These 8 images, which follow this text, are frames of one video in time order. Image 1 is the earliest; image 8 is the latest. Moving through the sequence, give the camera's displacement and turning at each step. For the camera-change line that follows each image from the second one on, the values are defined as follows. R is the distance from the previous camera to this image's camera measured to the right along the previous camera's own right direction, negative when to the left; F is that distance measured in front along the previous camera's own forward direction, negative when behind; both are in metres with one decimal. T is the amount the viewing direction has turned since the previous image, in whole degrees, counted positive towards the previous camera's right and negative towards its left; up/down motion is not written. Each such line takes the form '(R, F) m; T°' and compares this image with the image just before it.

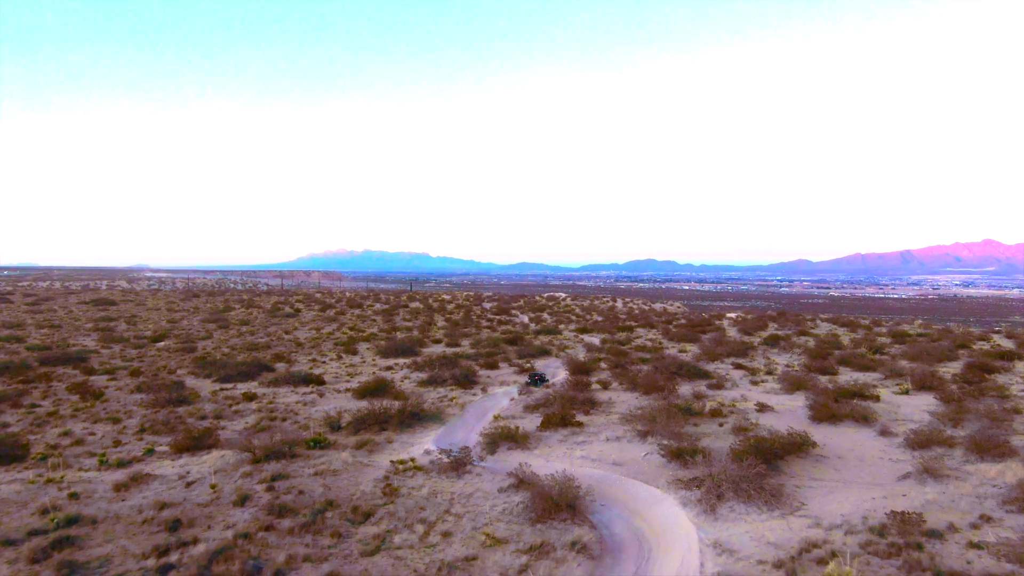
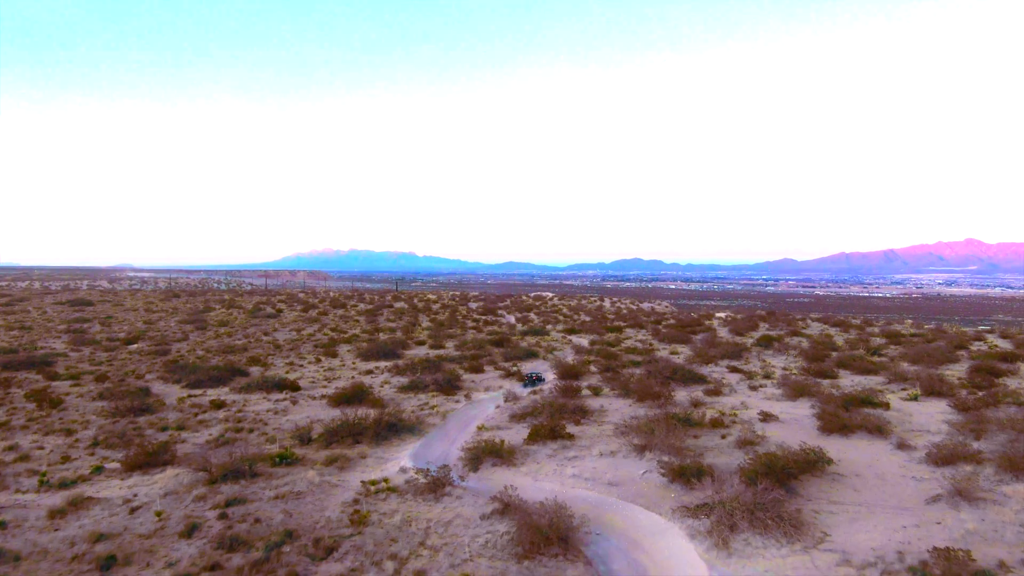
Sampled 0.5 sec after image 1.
(0.0, +0.8) m; +1°
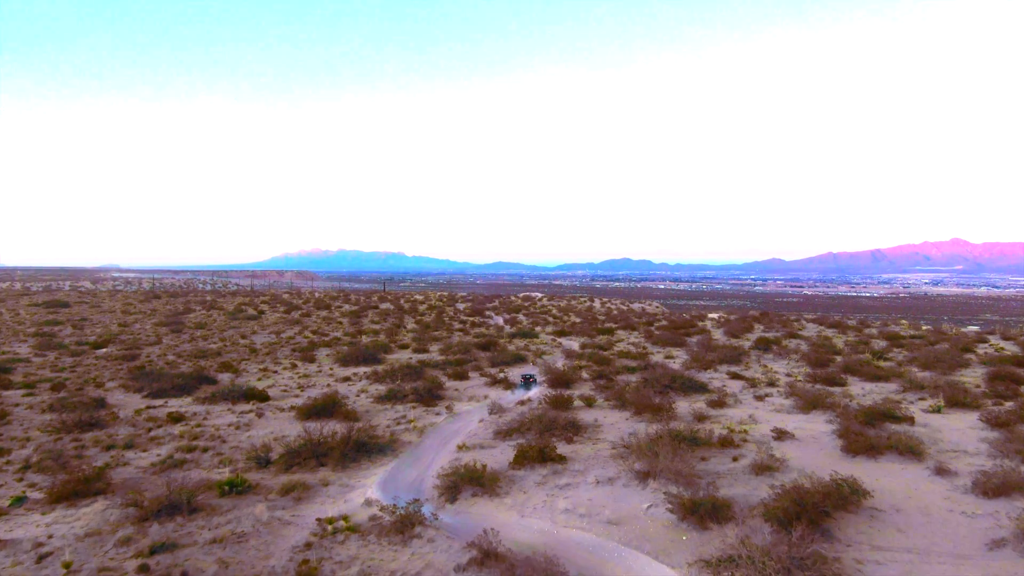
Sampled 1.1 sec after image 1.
(+0.1, +1.1) m; +1°
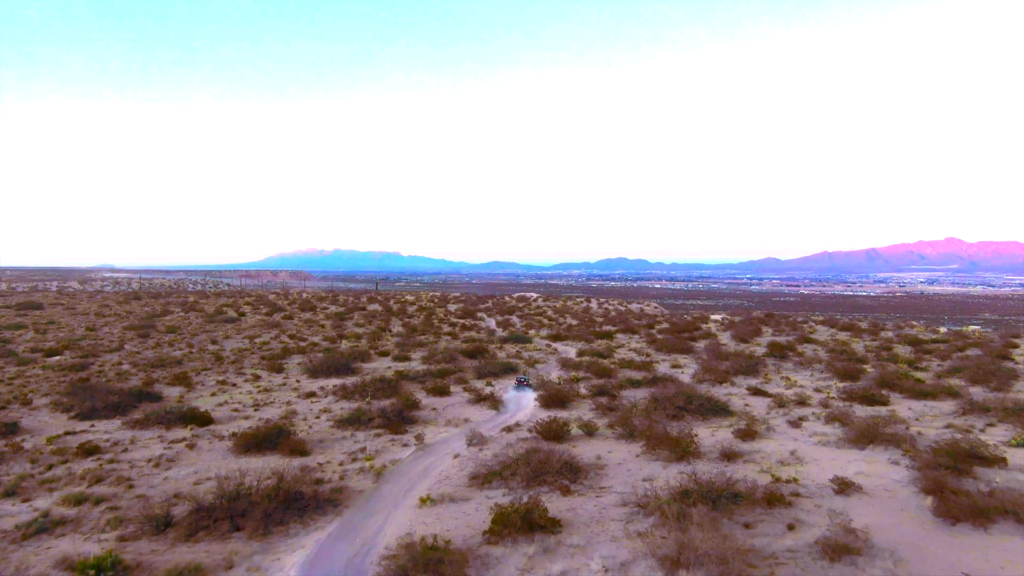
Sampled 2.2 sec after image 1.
(+0.2, +2.1) m; 0°
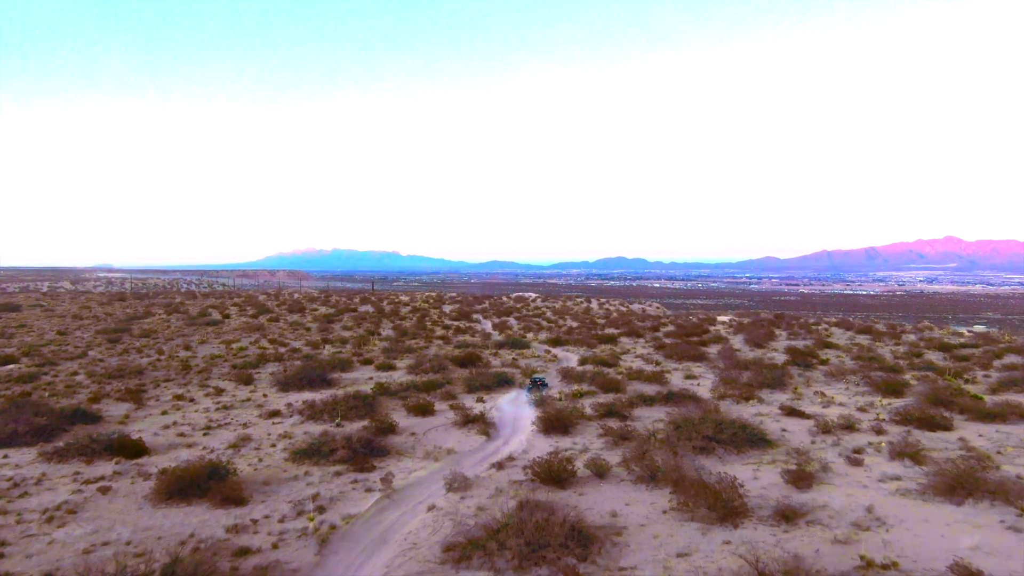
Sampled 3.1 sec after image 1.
(+0.1, +1.9) m; 0°
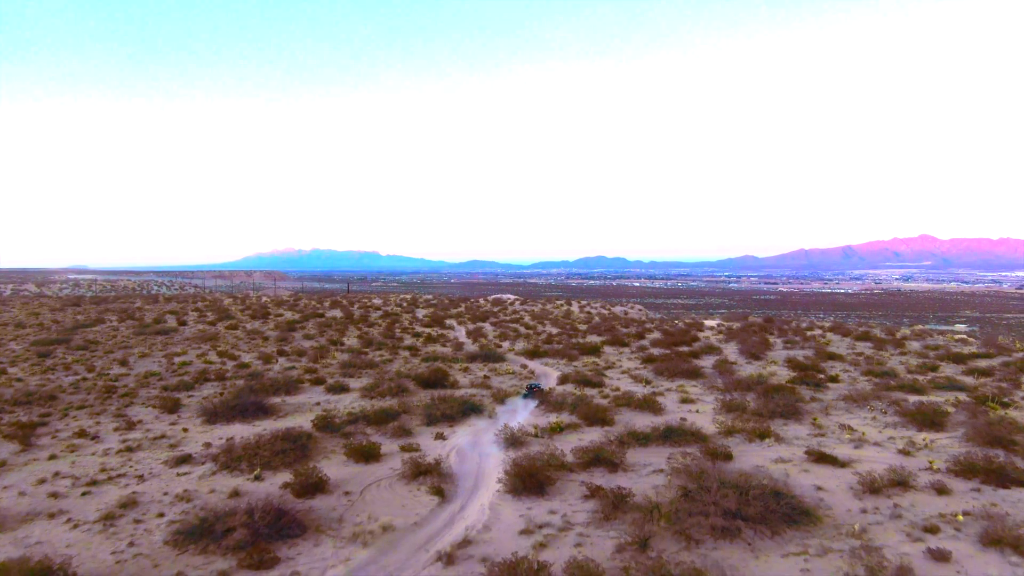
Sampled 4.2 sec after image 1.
(+0.2, +2.3) m; +1°
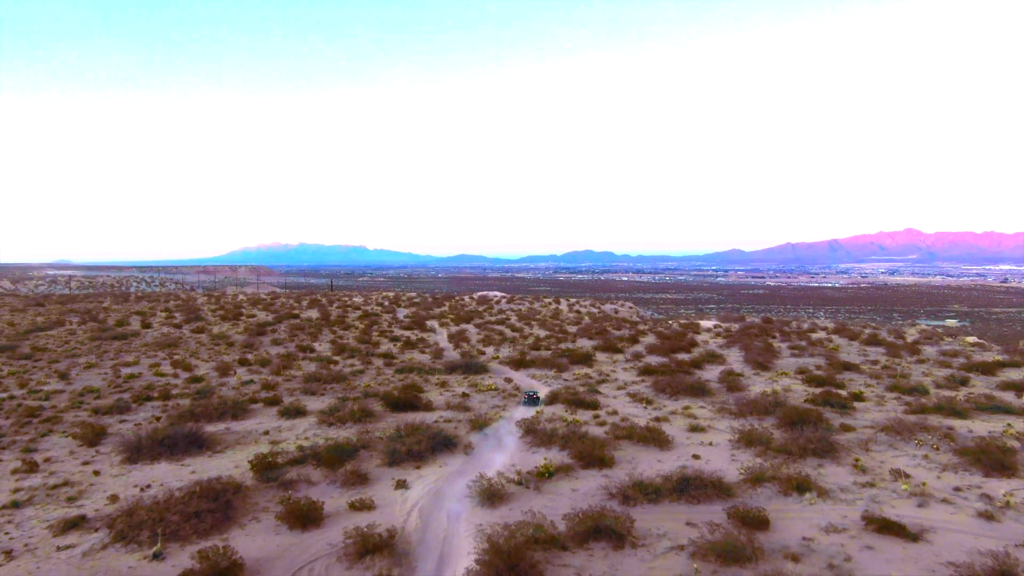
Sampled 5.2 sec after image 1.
(+0.1, +2.1) m; +1°
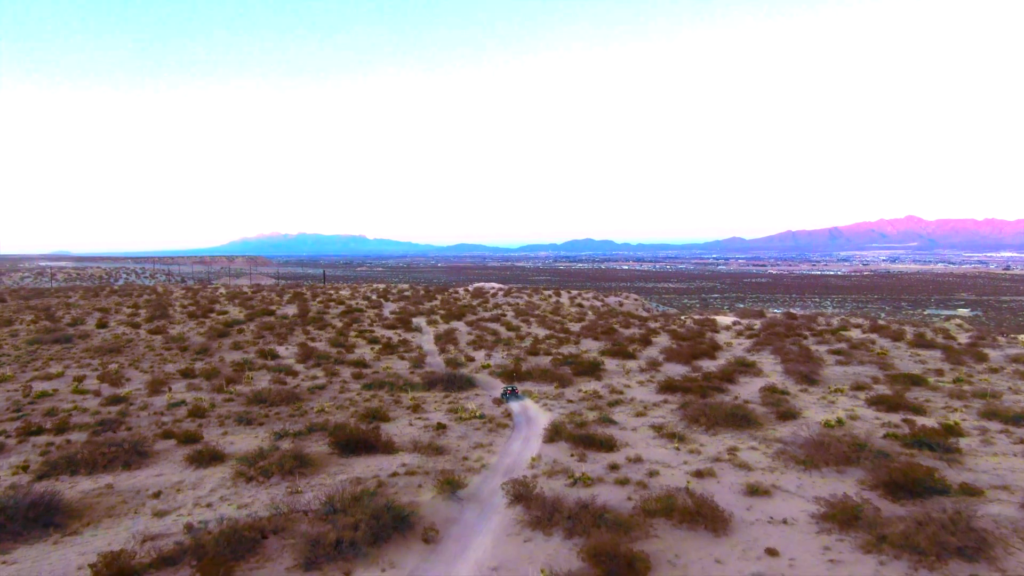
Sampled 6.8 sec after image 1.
(+0.2, +3.6) m; 0°
